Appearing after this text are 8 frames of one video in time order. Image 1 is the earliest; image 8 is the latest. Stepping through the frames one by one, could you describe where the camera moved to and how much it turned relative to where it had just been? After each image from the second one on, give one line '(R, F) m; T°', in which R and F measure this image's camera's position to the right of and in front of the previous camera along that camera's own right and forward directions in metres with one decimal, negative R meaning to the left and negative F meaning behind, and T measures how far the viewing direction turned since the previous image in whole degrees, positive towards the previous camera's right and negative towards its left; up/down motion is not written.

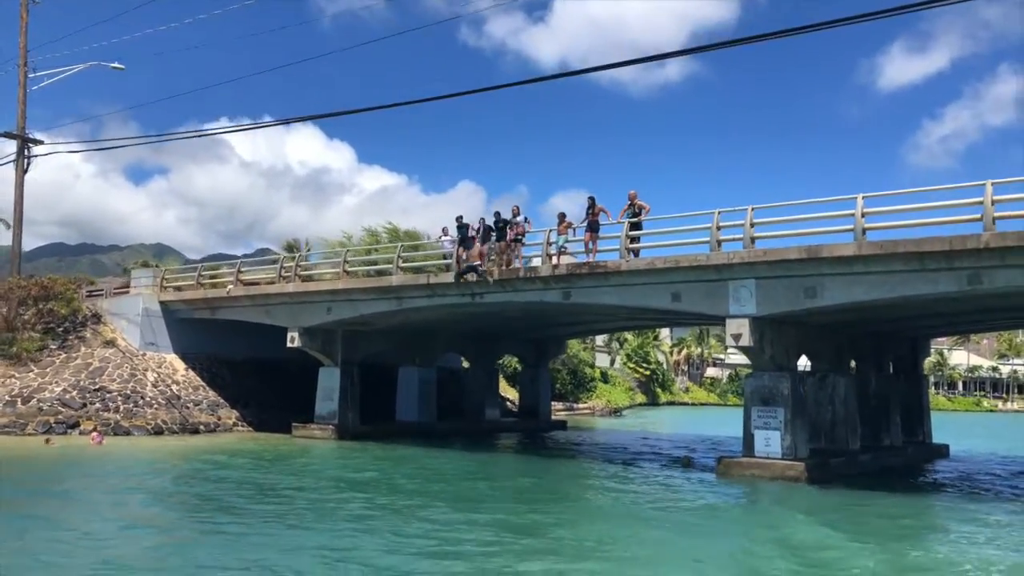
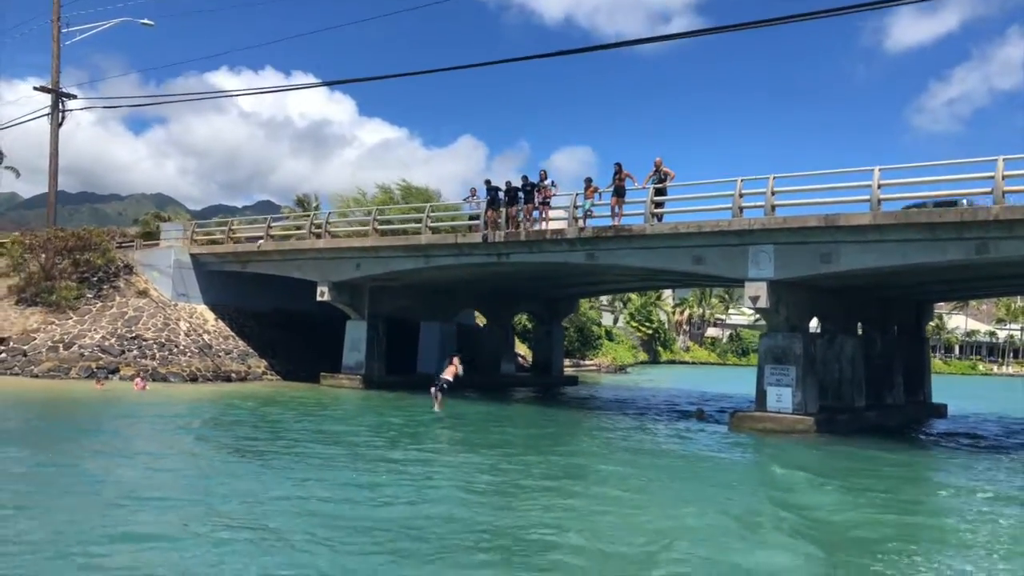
(-0.8, -1.1) m; 0°
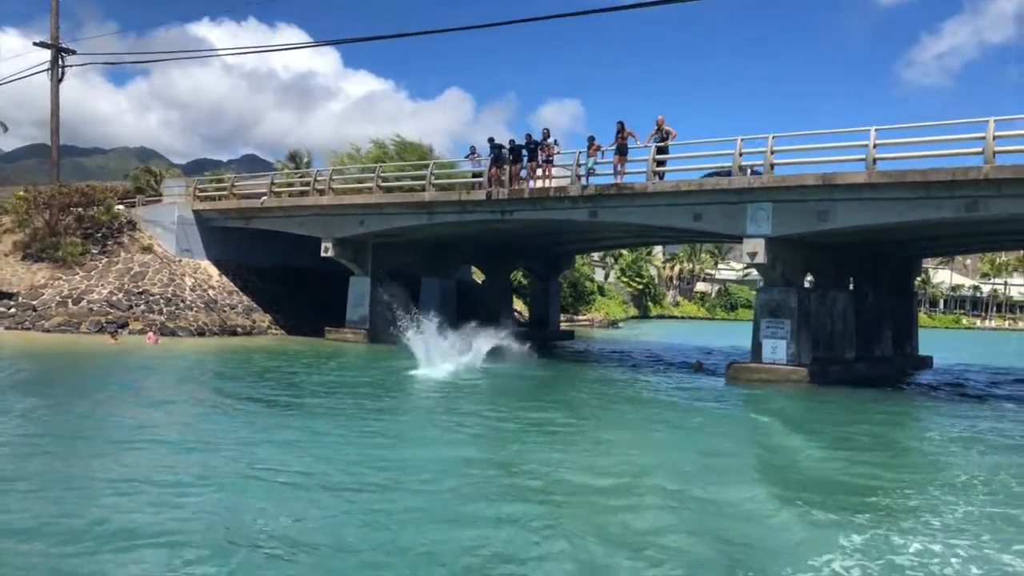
(-0.5, -0.7) m; +1°
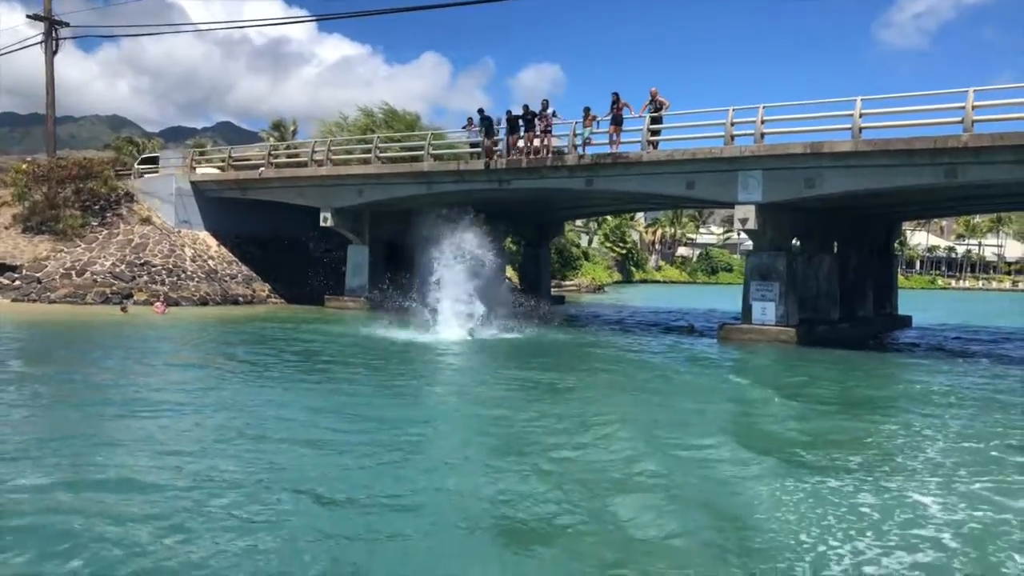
(-0.6, -0.9) m; +1°
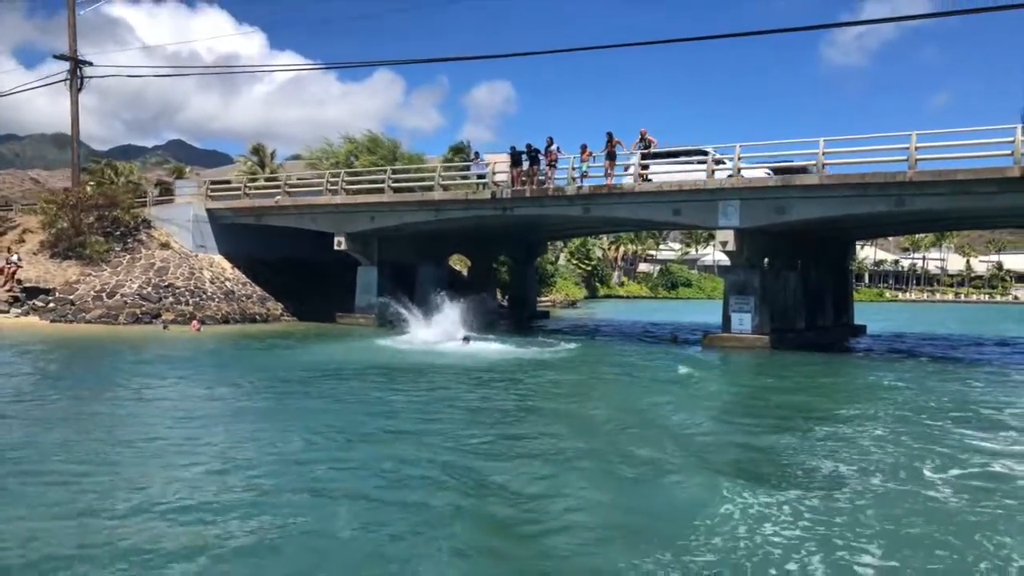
(-1.7, -3.1) m; +3°
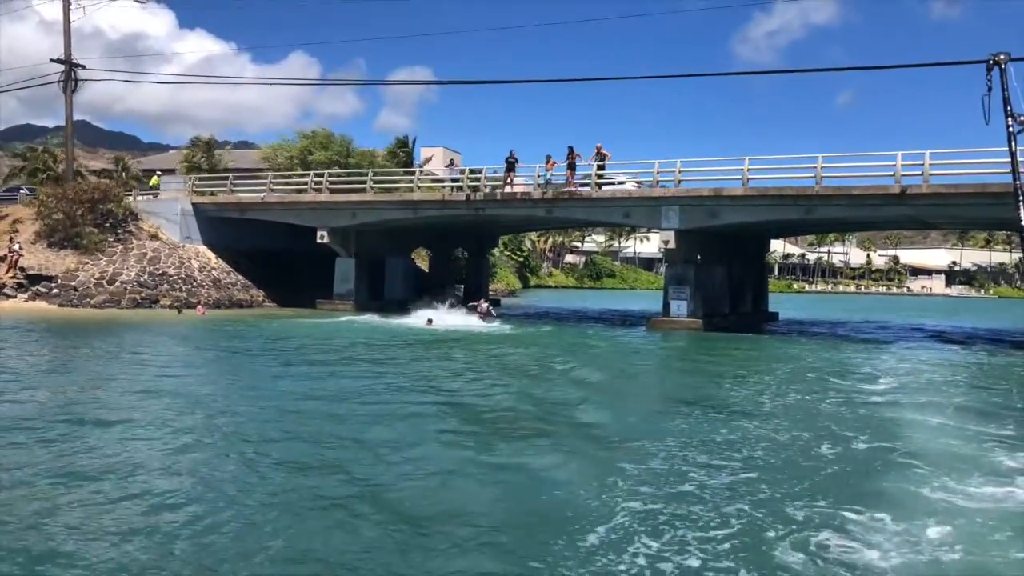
(-2.0, -4.4) m; +5°
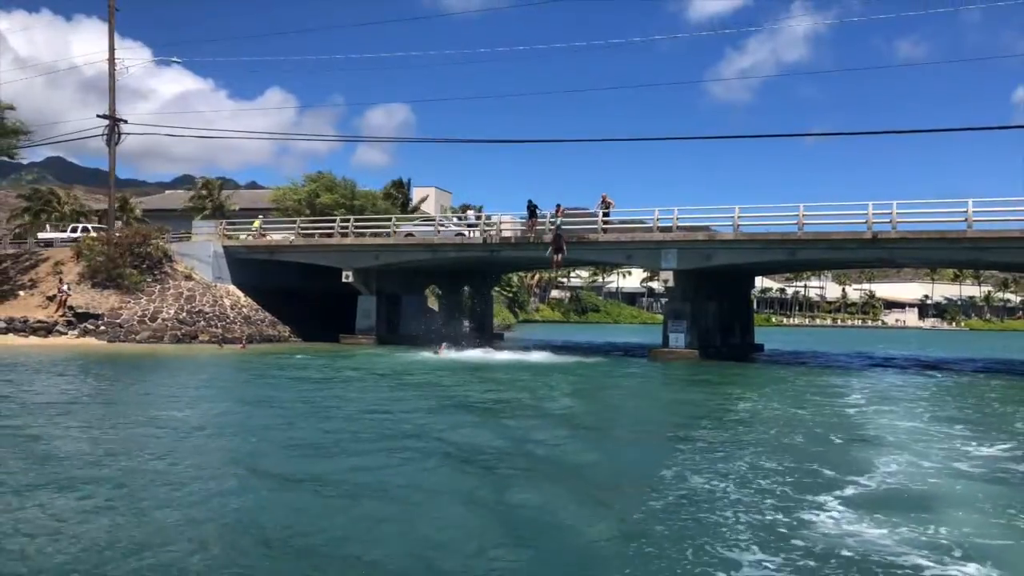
(-1.5, -3.4) m; +1°
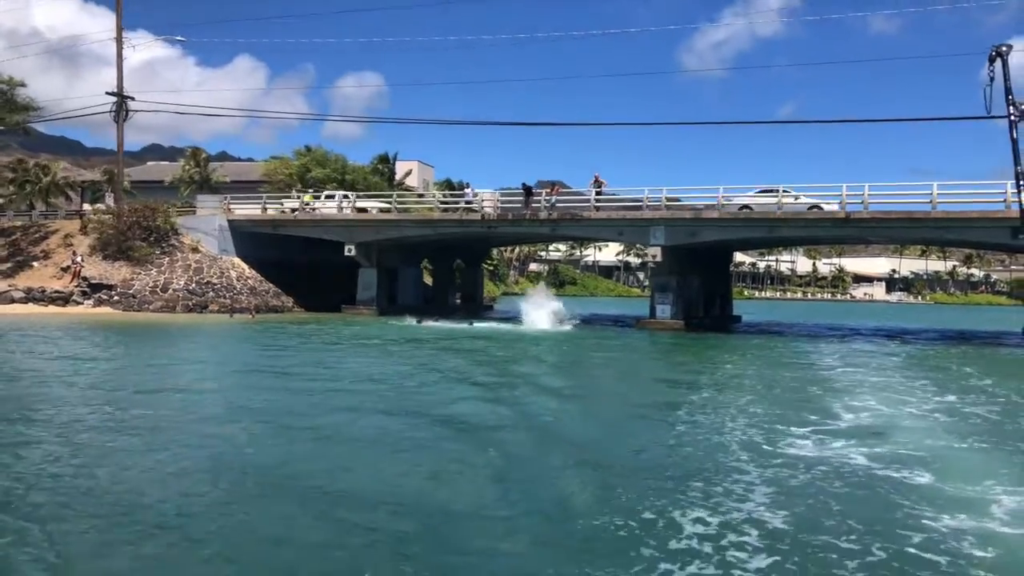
(-1.0, -2.3) m; +2°
